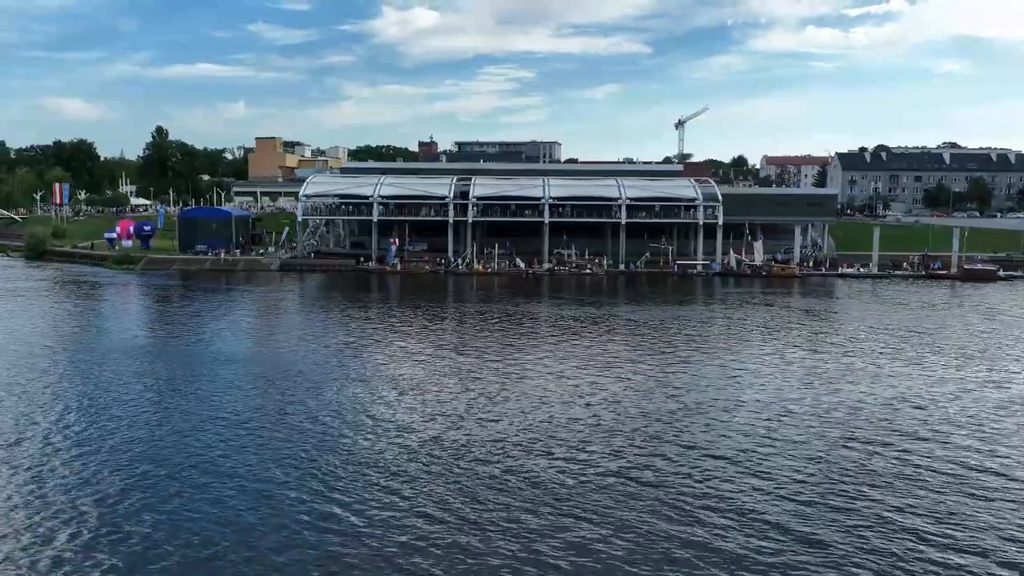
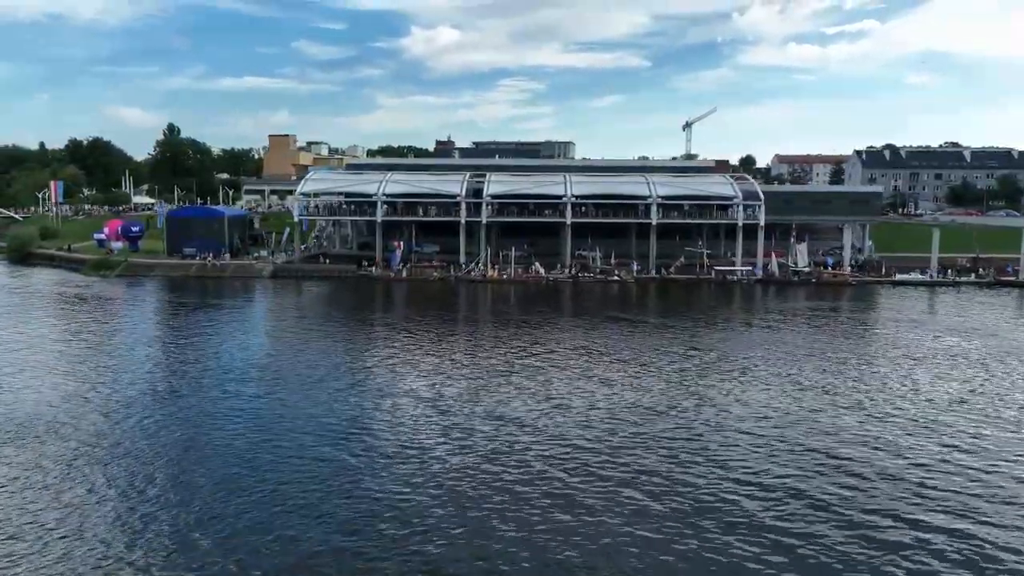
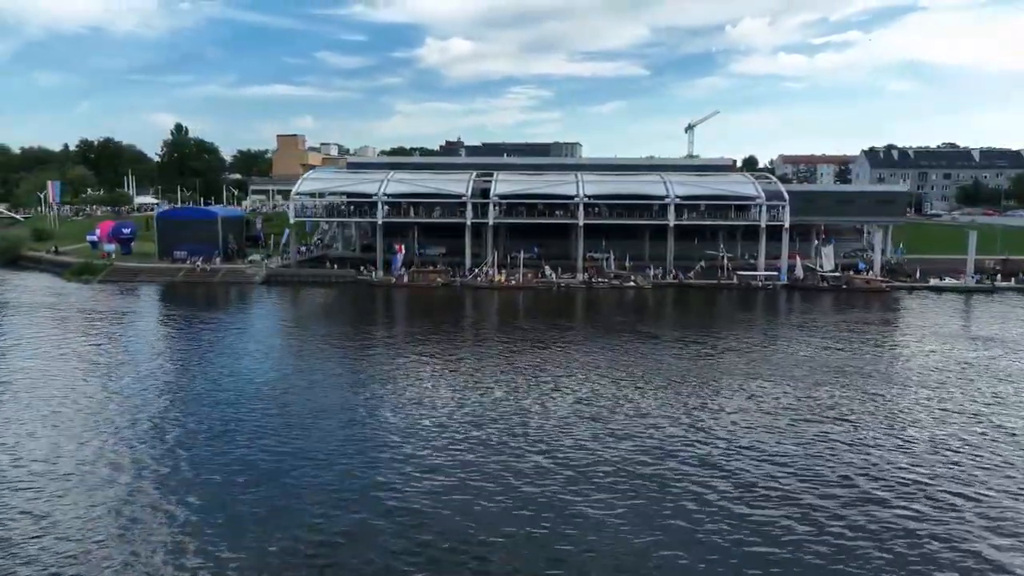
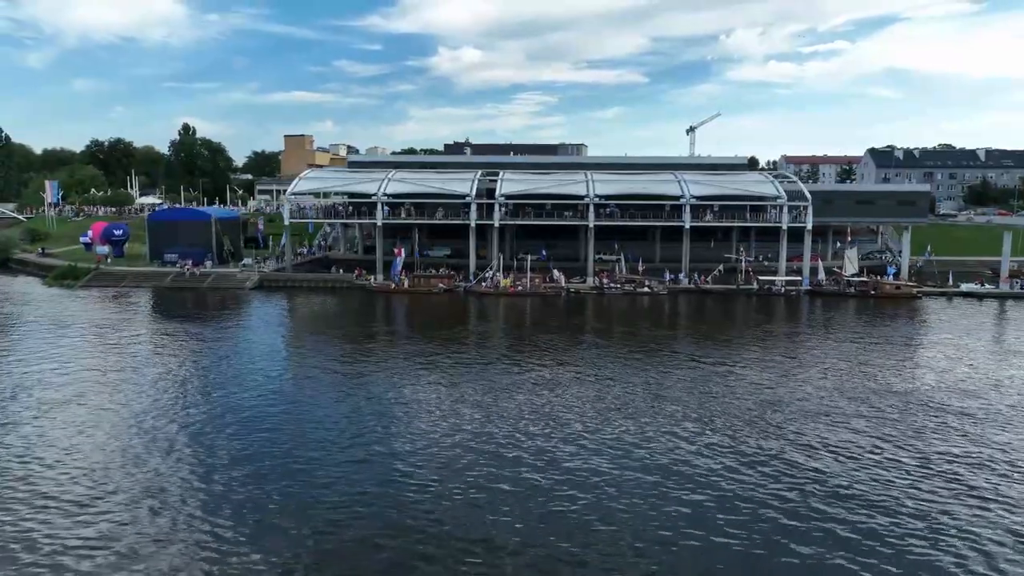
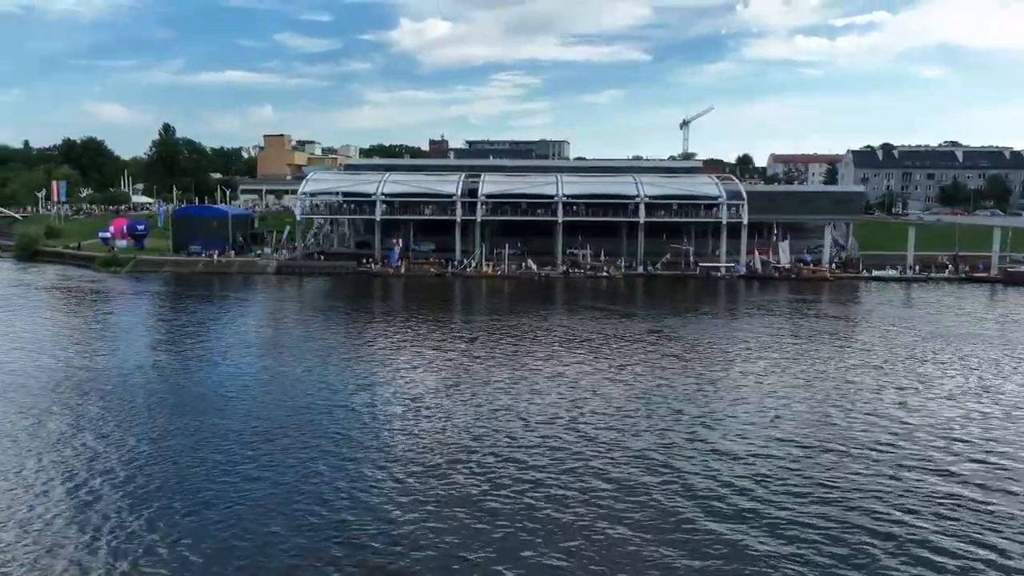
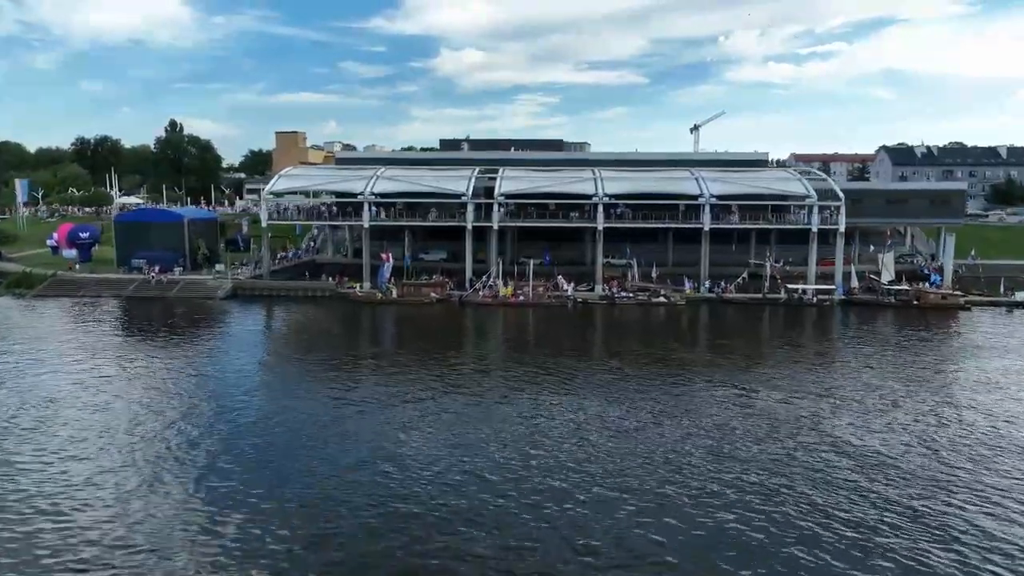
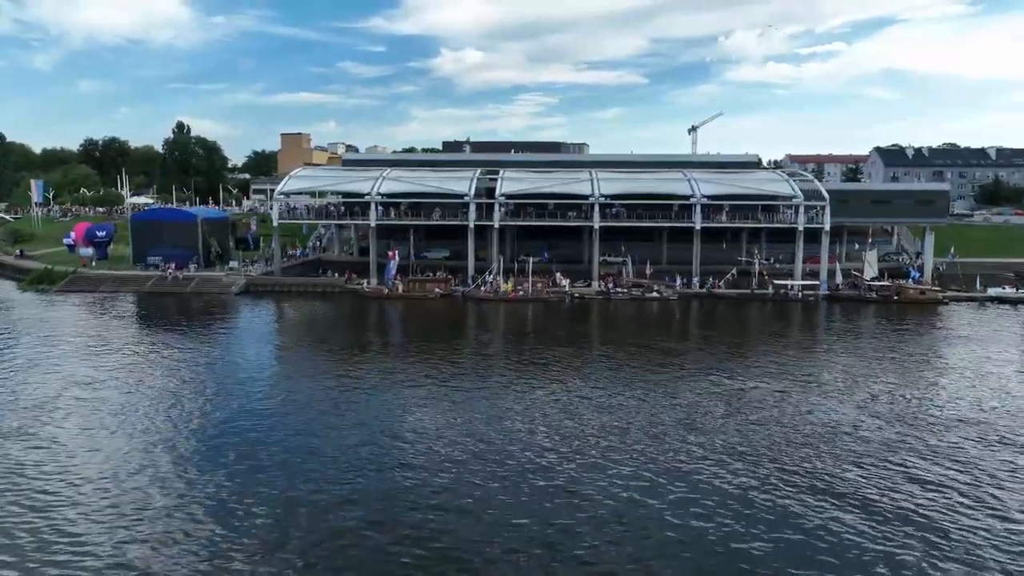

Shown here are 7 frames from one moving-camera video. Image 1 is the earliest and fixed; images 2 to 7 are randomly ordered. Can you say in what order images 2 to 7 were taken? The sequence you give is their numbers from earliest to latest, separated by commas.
5, 2, 3, 4, 7, 6
